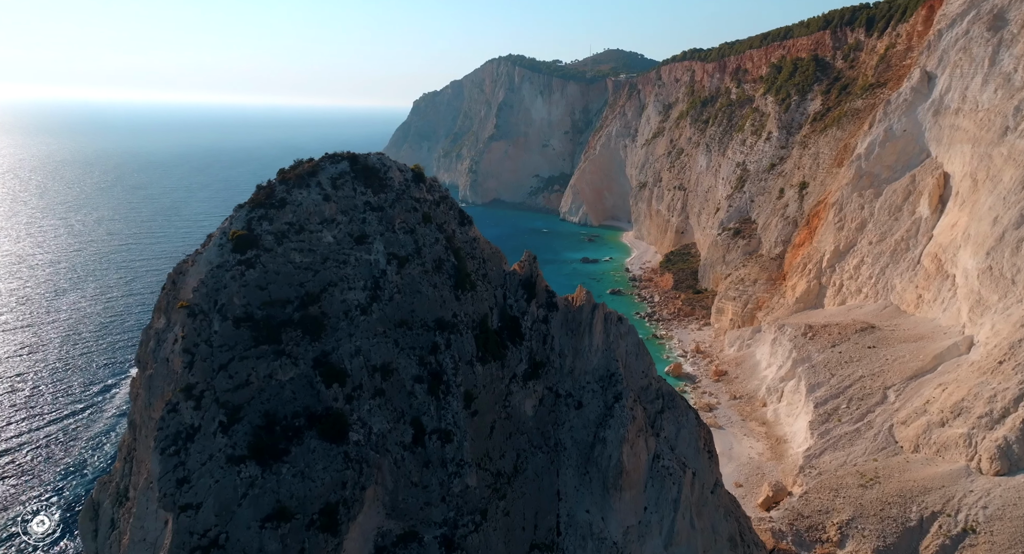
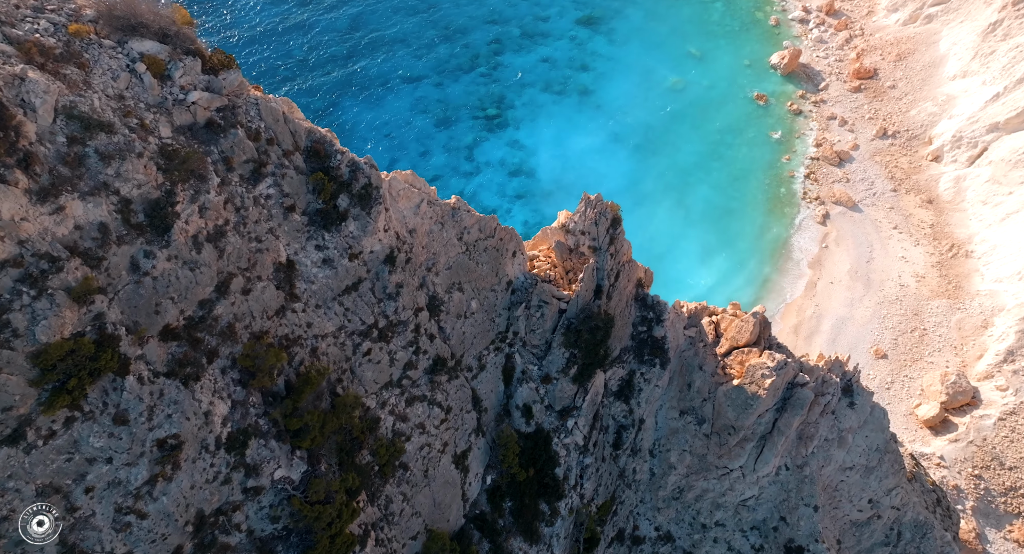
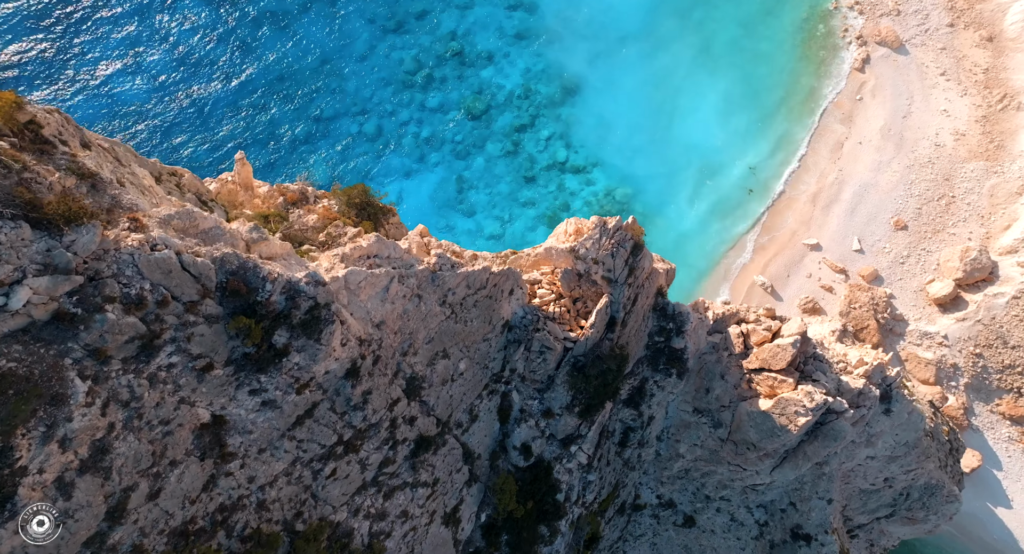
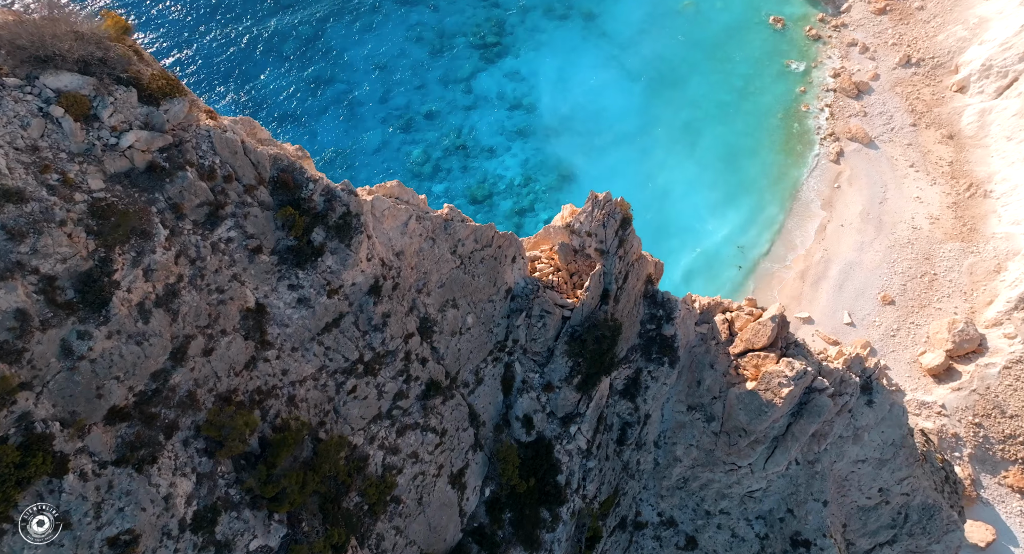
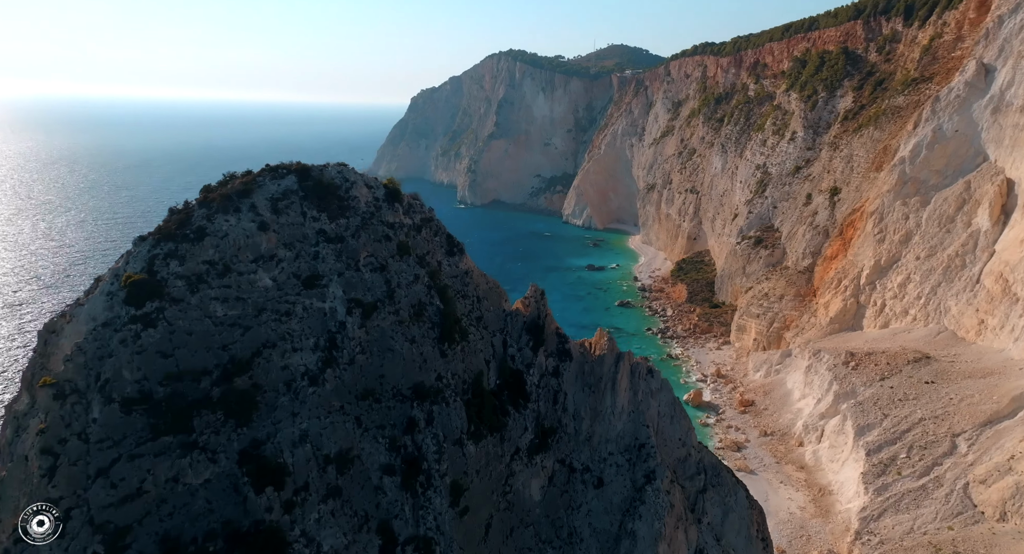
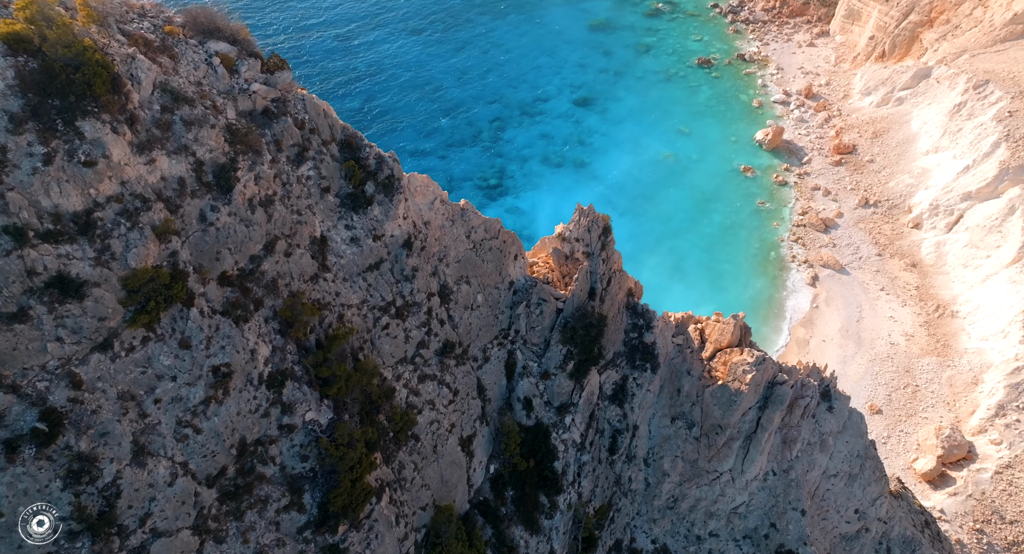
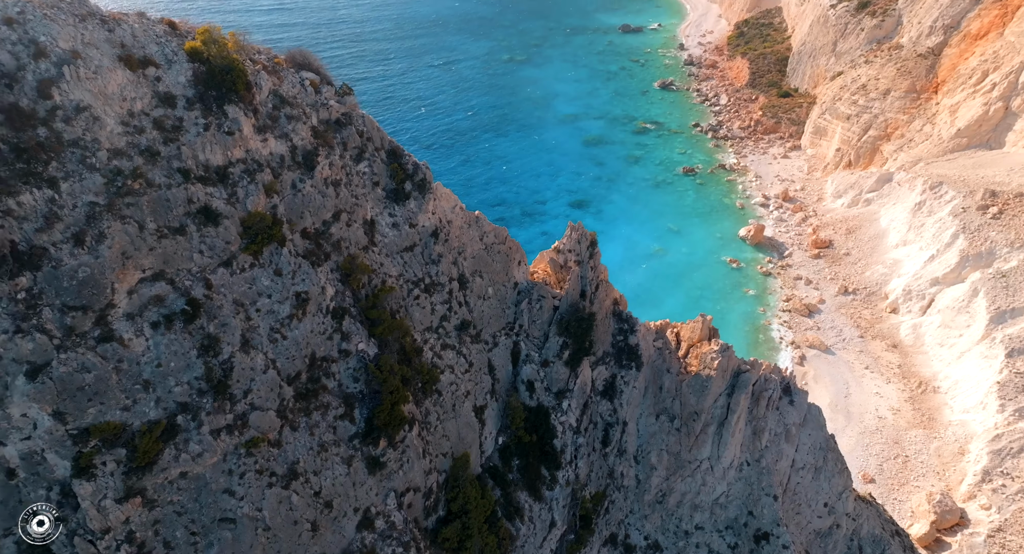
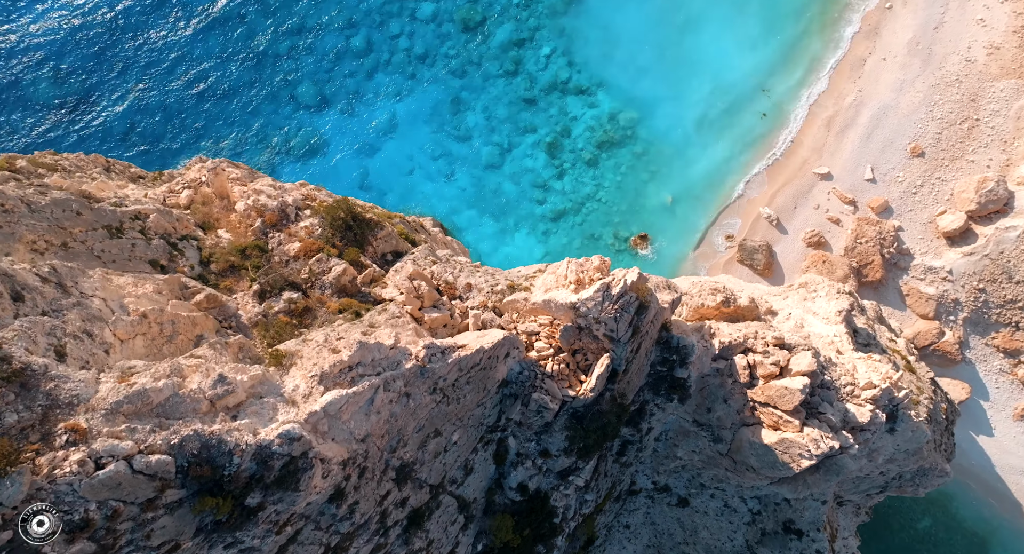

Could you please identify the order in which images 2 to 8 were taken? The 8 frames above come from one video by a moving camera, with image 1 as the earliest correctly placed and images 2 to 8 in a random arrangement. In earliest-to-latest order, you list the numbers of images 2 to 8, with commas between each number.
5, 7, 6, 2, 4, 3, 8
